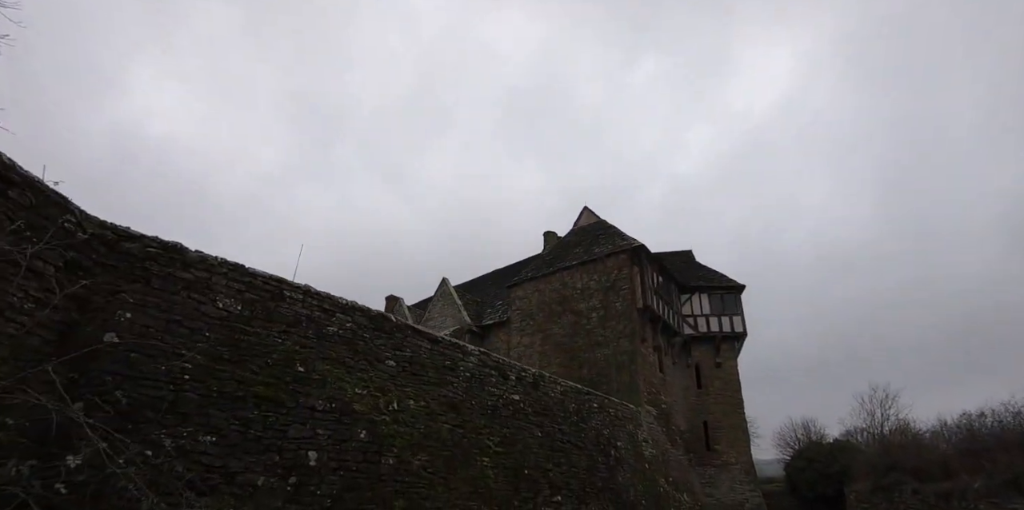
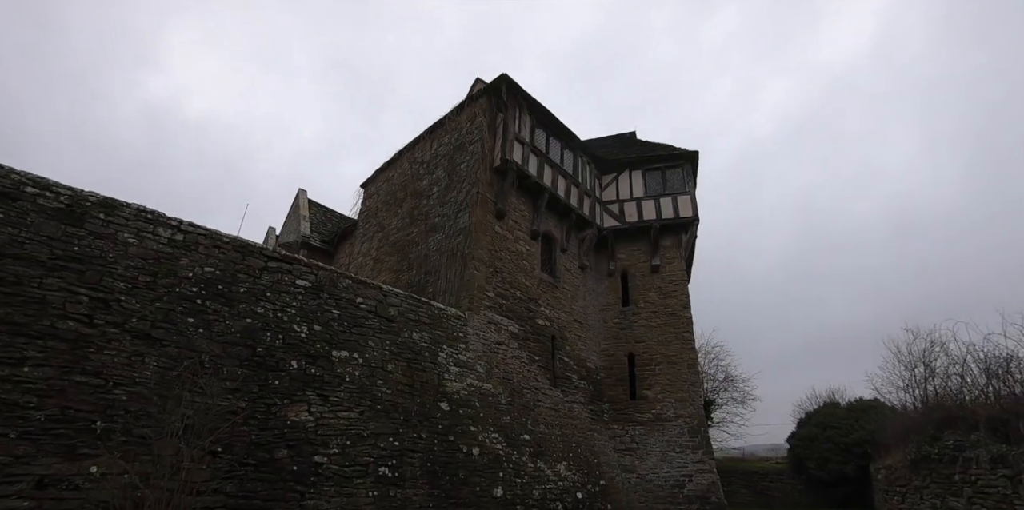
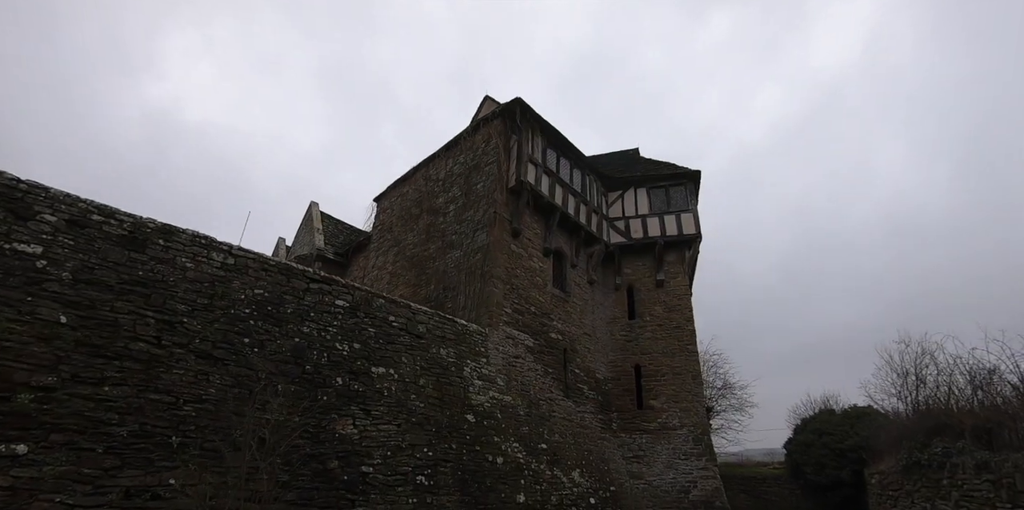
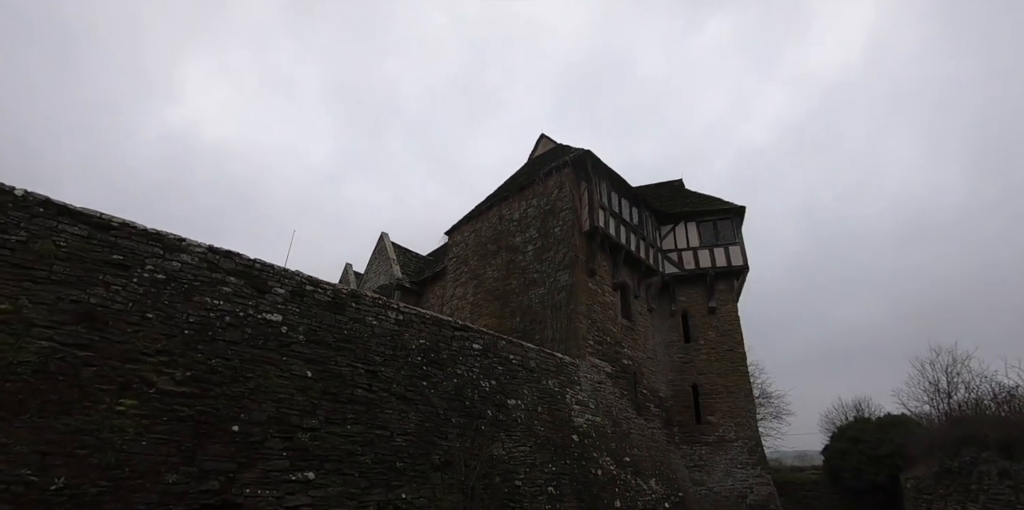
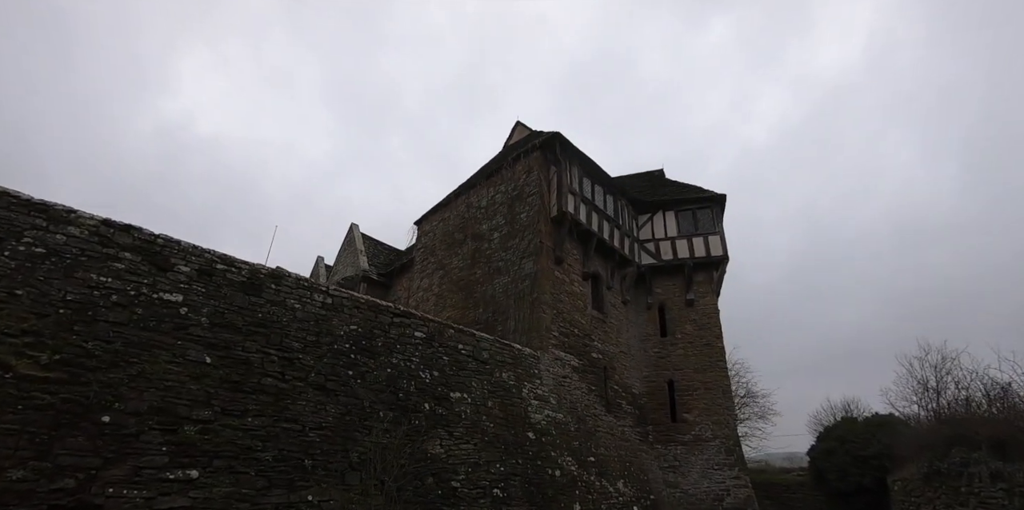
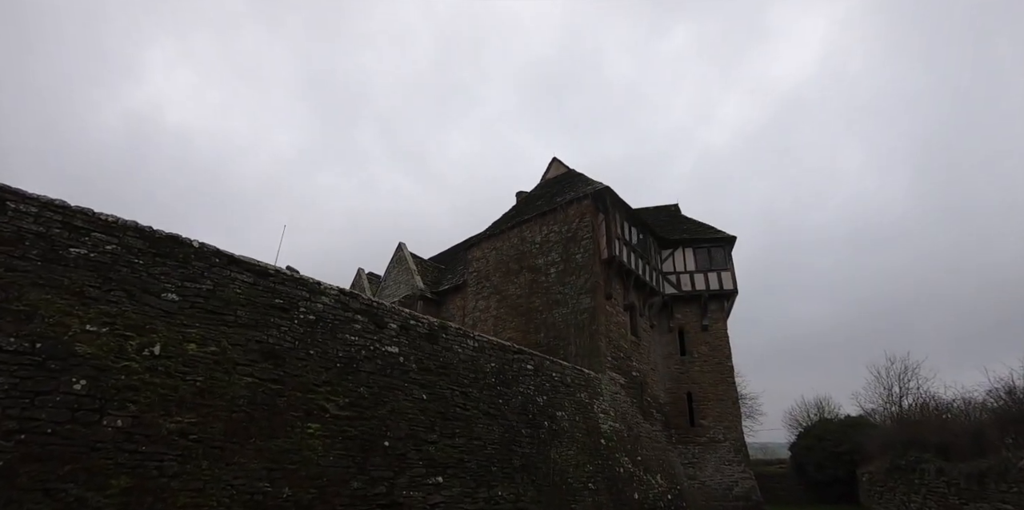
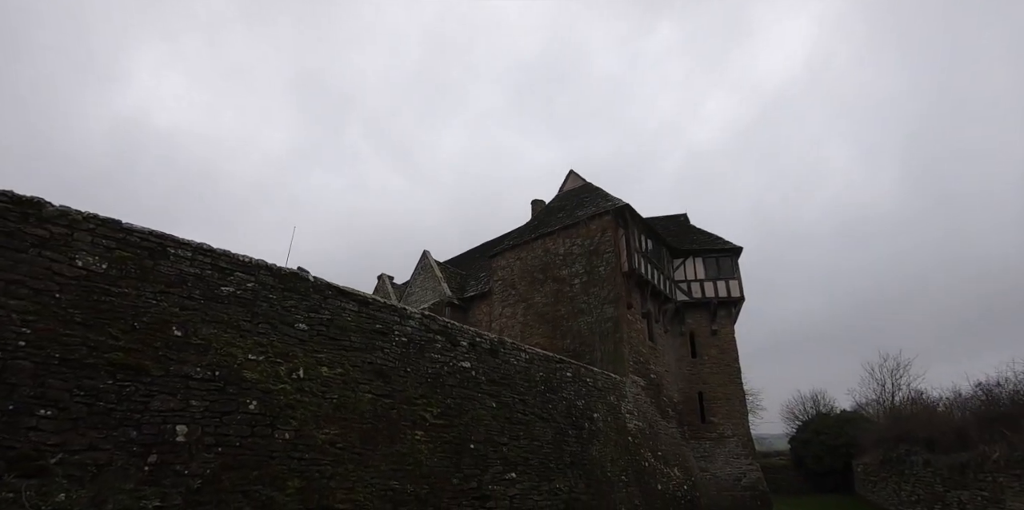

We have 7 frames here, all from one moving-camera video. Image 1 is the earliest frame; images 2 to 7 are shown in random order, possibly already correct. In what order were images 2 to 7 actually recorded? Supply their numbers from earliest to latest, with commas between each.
7, 6, 4, 5, 3, 2
